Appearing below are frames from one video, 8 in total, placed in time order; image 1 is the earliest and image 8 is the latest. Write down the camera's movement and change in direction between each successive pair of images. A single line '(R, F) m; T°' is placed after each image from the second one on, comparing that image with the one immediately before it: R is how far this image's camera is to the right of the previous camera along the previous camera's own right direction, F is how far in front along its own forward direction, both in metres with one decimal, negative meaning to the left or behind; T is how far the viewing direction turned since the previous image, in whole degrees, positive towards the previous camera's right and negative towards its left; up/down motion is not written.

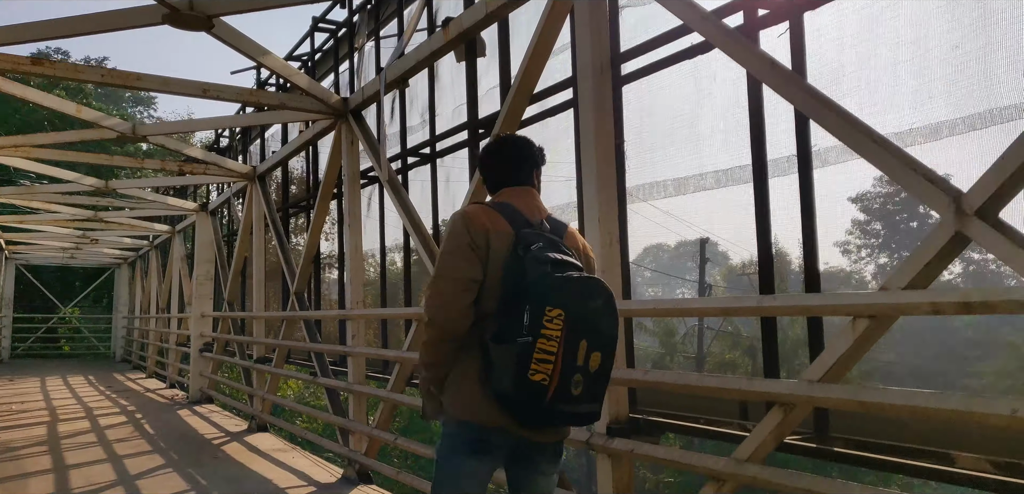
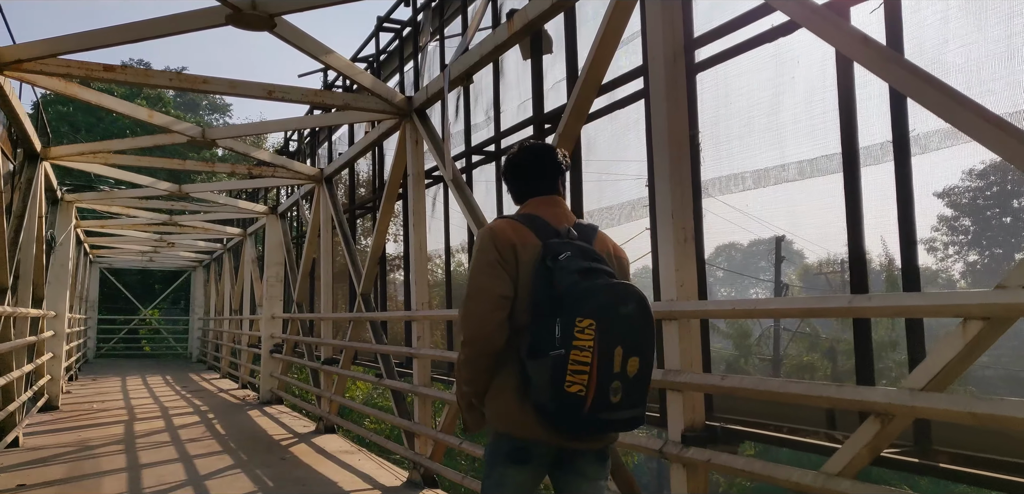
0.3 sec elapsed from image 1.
(0.0, +0.2) m; -5°
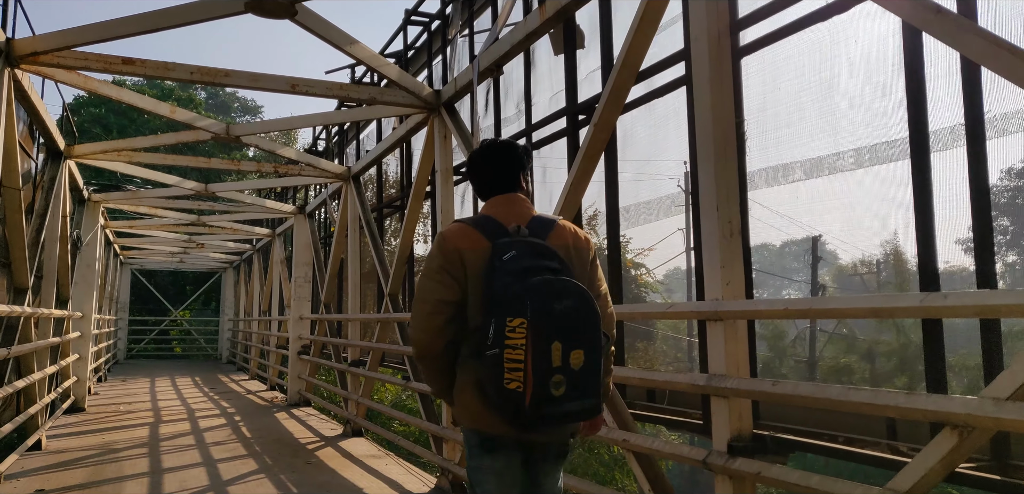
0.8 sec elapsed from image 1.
(0.0, +0.2) m; -2°
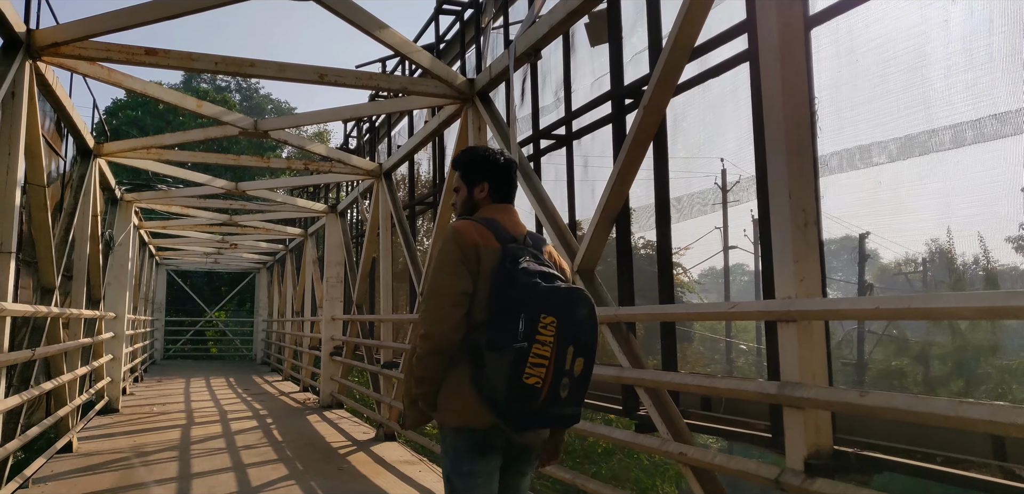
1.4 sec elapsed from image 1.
(0.0, +0.3) m; -2°
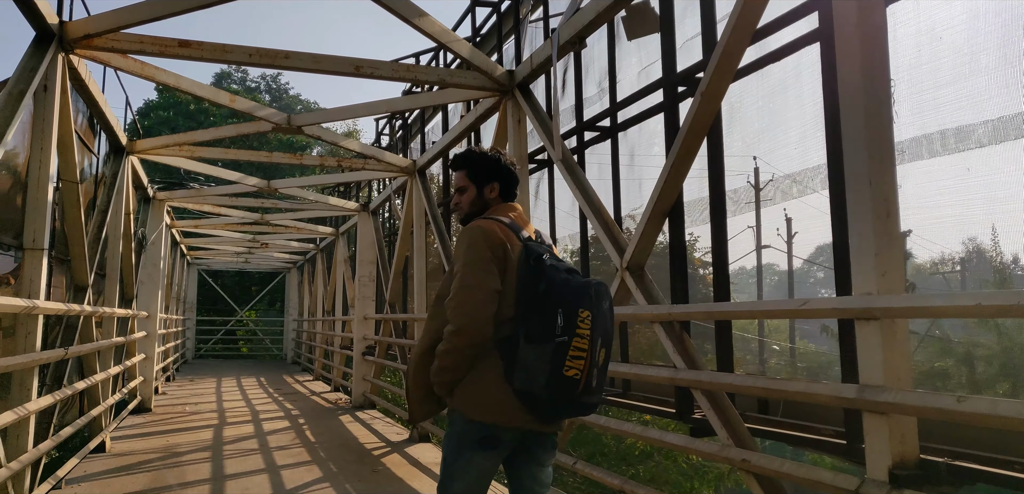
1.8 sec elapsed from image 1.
(-0.1, +0.2) m; -2°
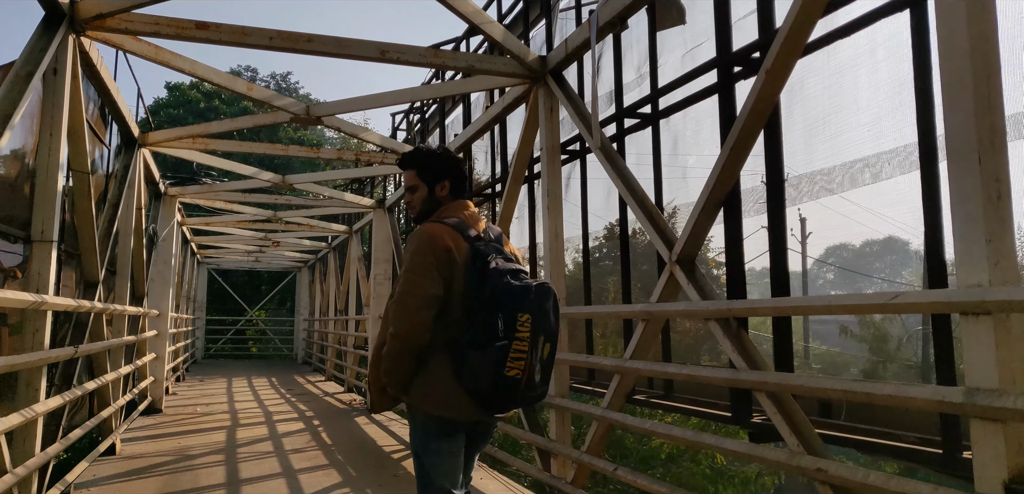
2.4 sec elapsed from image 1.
(-0.1, +0.2) m; 0°
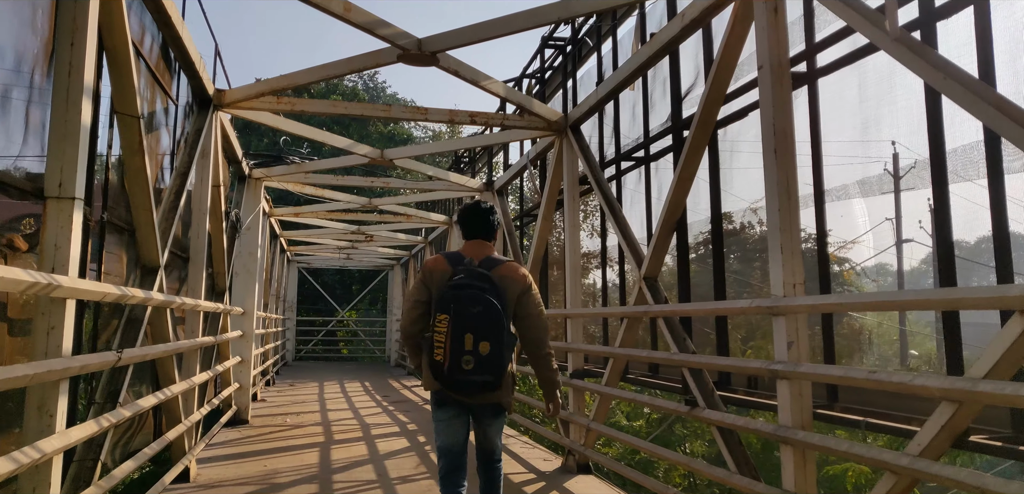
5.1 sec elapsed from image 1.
(-0.5, +1.4) m; -6°
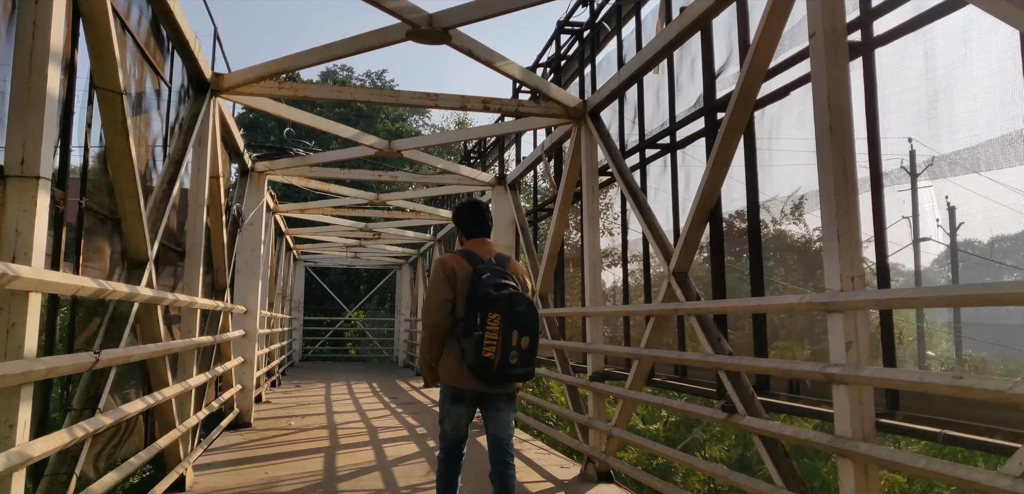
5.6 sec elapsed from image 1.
(-0.1, +0.3) m; -1°
